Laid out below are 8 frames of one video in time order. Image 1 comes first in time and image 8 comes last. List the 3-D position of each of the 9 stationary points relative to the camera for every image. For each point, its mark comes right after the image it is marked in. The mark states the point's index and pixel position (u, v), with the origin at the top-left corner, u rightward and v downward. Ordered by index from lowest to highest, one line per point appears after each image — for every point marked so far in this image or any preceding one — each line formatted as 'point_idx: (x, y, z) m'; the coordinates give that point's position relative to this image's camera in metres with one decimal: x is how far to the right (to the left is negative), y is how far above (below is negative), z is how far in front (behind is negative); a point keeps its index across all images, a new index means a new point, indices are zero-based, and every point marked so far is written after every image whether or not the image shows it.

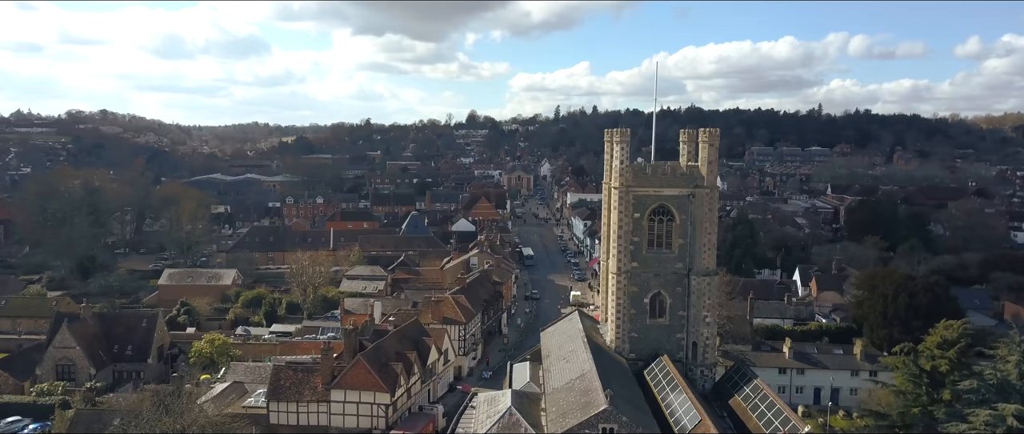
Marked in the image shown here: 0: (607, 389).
0: (+2.4, -4.3, +18.5) m
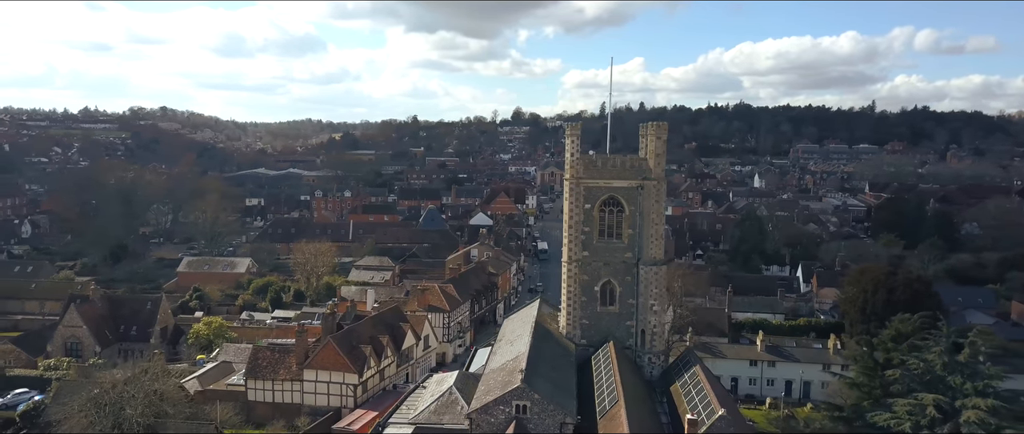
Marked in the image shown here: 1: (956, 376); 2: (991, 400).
0: (+0.5, -4.0, +19.4) m
1: (+11.4, -4.1, +19.3) m
2: (+11.8, -4.5, +18.5) m
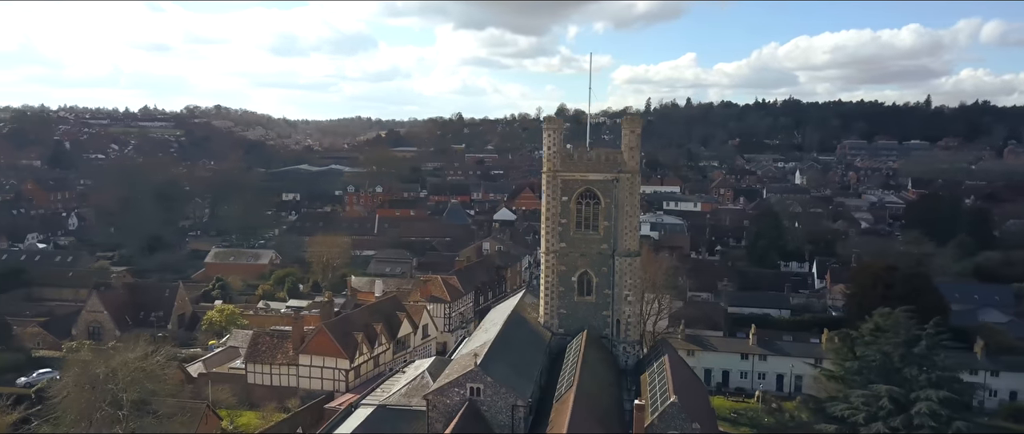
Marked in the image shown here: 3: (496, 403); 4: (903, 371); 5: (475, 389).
0: (-0.6, -3.7, +20.2) m
1: (+10.3, -3.9, +19.3) m
2: (+10.6, -4.3, +18.5) m
3: (-0.4, -4.7, +18.9) m
4: (+10.2, -4.0, +19.5) m
5: (-0.9, -4.3, +19.0) m
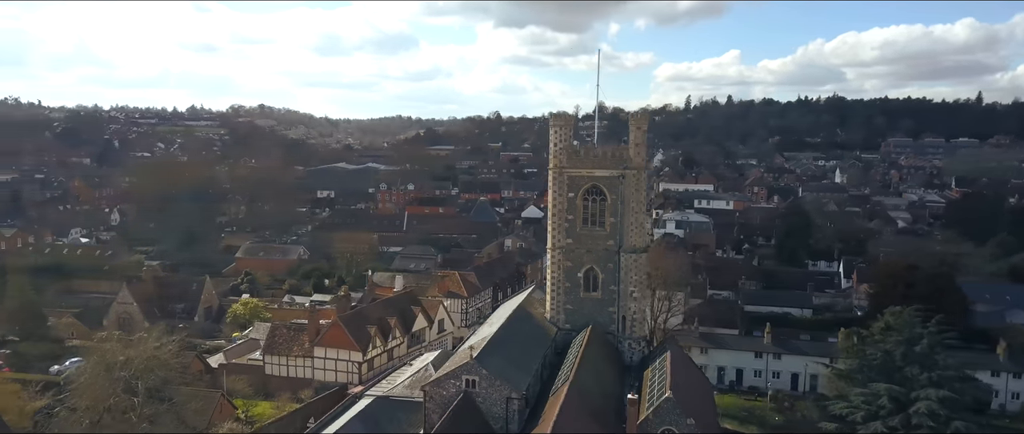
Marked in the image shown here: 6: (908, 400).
0: (-0.7, -3.6, +20.4) m
1: (+10.2, -3.8, +19.0) m
2: (+10.4, -4.3, +18.2) m
3: (-0.5, -4.6, +19.2) m
4: (+10.1, -3.9, +19.2) m
5: (-1.1, -4.2, +19.3) m
6: (+9.9, -4.6, +18.7) m
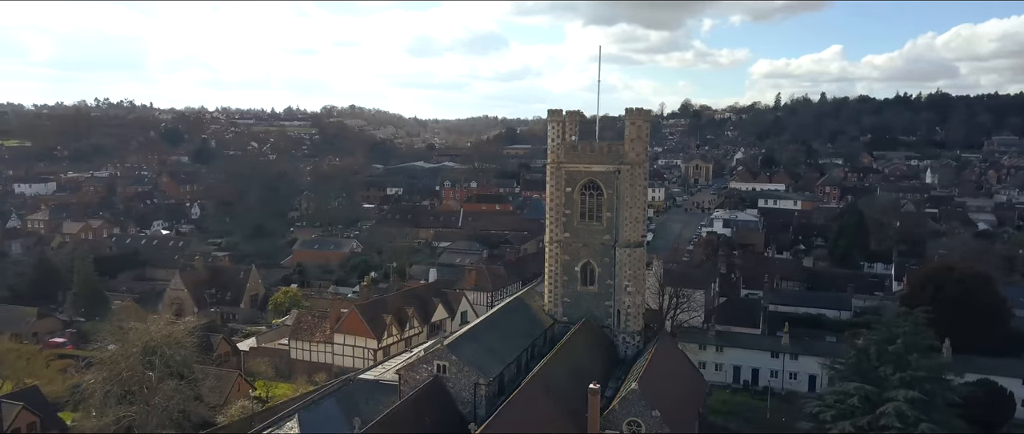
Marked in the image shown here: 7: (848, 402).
0: (-1.3, -3.3, +21.2) m
1: (+9.2, -3.7, +18.5) m
2: (+9.4, -4.2, +17.6) m
3: (-1.4, -4.4, +19.9) m
4: (+9.2, -3.8, +18.7) m
5: (-1.9, -4.0, +20.0) m
6: (+8.9, -4.4, +18.3) m
7: (+8.3, -4.6, +18.6) m
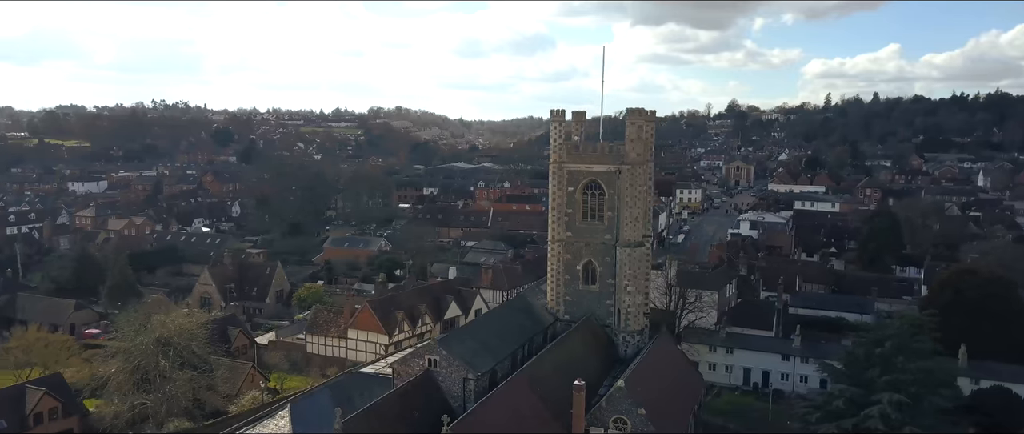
0: (-1.6, -3.3, +21.6) m
1: (+8.8, -3.7, +18.3) m
2: (+9.0, -4.2, +17.4) m
3: (-1.7, -4.3, +20.3) m
4: (+8.8, -3.8, +18.5) m
5: (-2.2, -3.9, +20.5) m
6: (+8.5, -4.5, +18.1) m
7: (+7.9, -4.6, +18.5) m
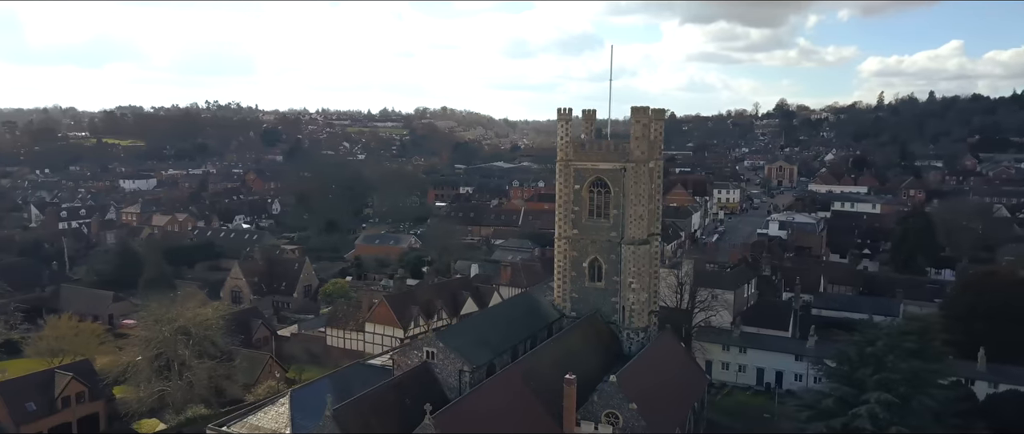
0: (-1.6, -3.2, +22.1) m
1: (+8.6, -3.7, +18.2) m
2: (+8.6, -4.1, +17.3) m
3: (-1.8, -4.2, +20.8) m
4: (+8.5, -3.8, +18.4) m
5: (-2.3, -3.8, +21.1) m
6: (+8.2, -4.4, +17.9) m
7: (+7.7, -4.6, +18.4) m
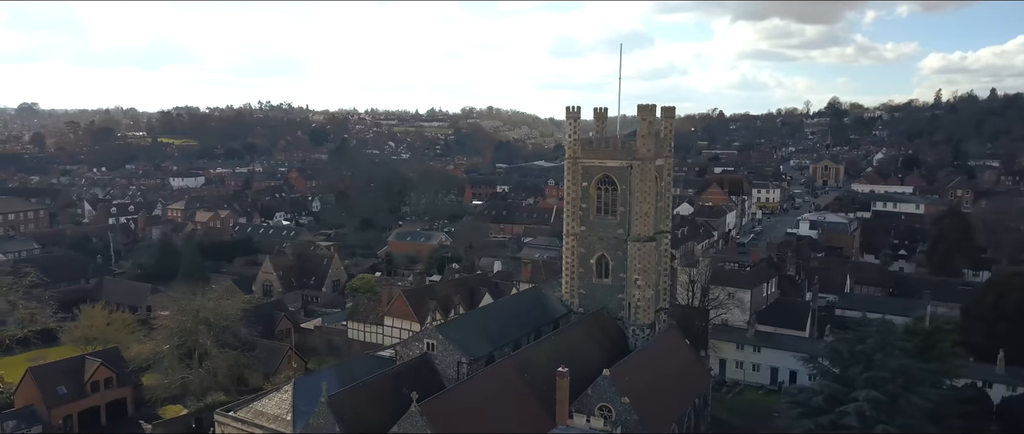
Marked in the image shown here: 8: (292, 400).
0: (-1.6, -3.0, +22.6) m
1: (+8.3, -3.6, +18.1) m
2: (+8.3, -4.1, +17.2) m
3: (-1.9, -4.1, +21.4) m
4: (+8.3, -3.7, +18.3) m
5: (-2.4, -3.7, +21.6) m
6: (+7.9, -4.3, +17.9) m
7: (+7.4, -4.5, +18.3) m
8: (-5.8, -4.8, +19.7) m
